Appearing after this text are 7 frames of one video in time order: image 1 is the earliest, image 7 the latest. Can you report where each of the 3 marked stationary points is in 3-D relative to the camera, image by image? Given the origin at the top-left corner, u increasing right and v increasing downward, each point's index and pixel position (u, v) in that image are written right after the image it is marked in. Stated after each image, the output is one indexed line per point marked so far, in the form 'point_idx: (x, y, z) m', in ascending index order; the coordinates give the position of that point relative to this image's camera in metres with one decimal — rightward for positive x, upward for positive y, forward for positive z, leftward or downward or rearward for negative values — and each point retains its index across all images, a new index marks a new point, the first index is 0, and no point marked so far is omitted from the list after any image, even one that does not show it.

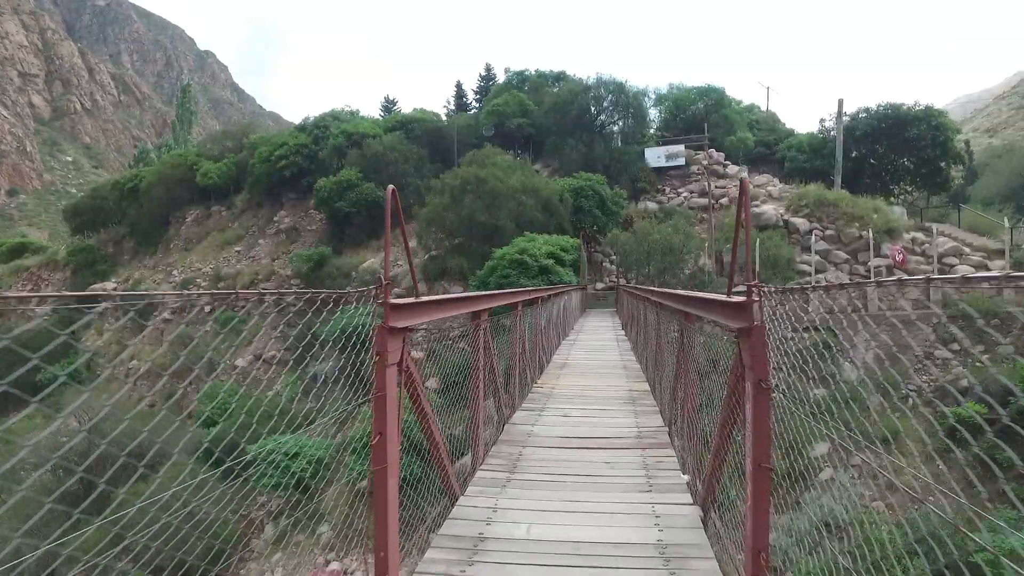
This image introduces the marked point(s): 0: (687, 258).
0: (+4.7, +0.8, +15.7) m
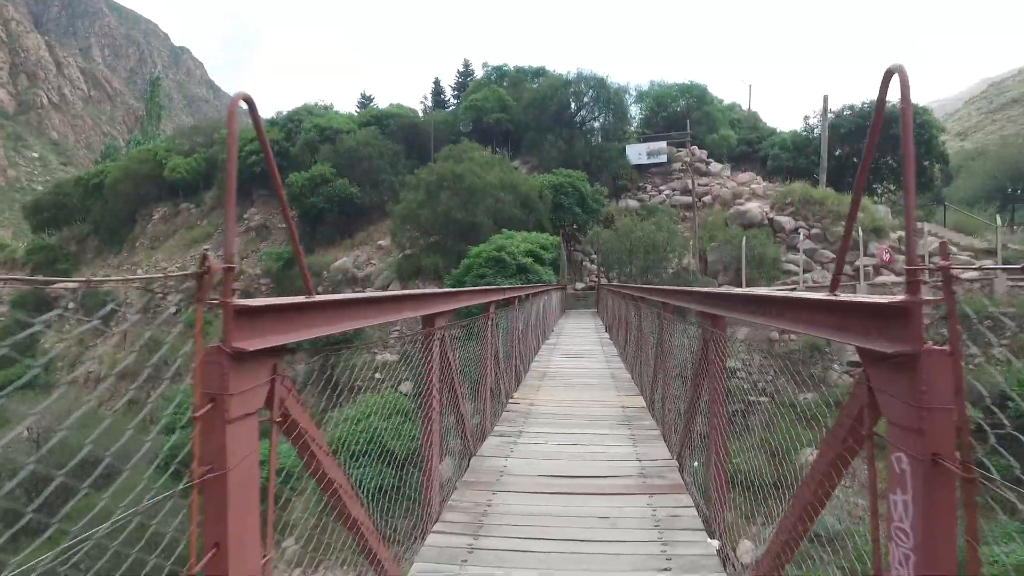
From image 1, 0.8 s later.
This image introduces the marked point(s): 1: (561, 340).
0: (+4.1, +0.8, +15.1) m
1: (+0.8, -0.9, +10.2) m
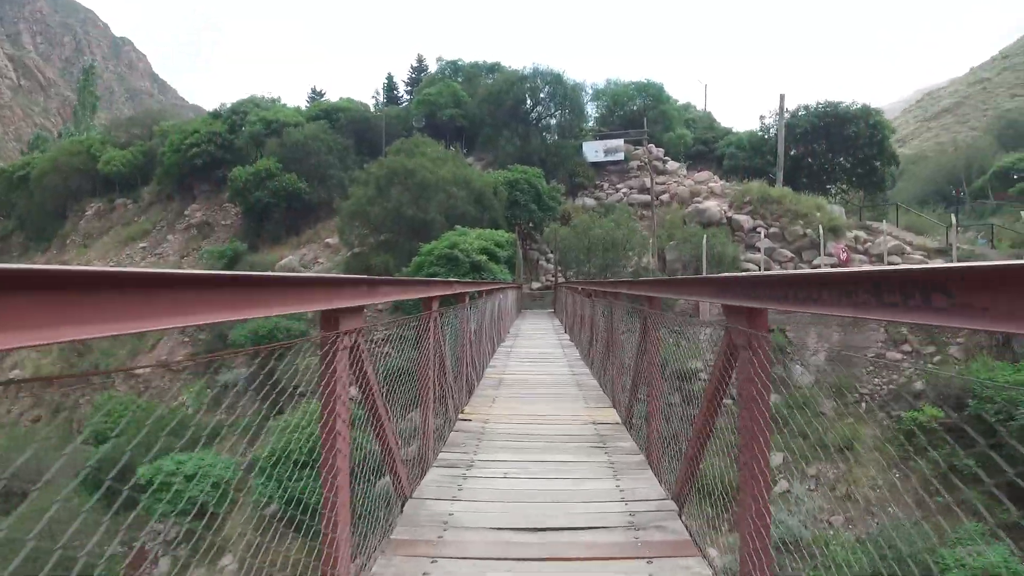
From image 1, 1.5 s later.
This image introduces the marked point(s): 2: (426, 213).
0: (+3.0, +0.8, +14.8) m
1: (+0.1, -0.9, +9.6) m
2: (-2.7, +2.4, +18.5) m
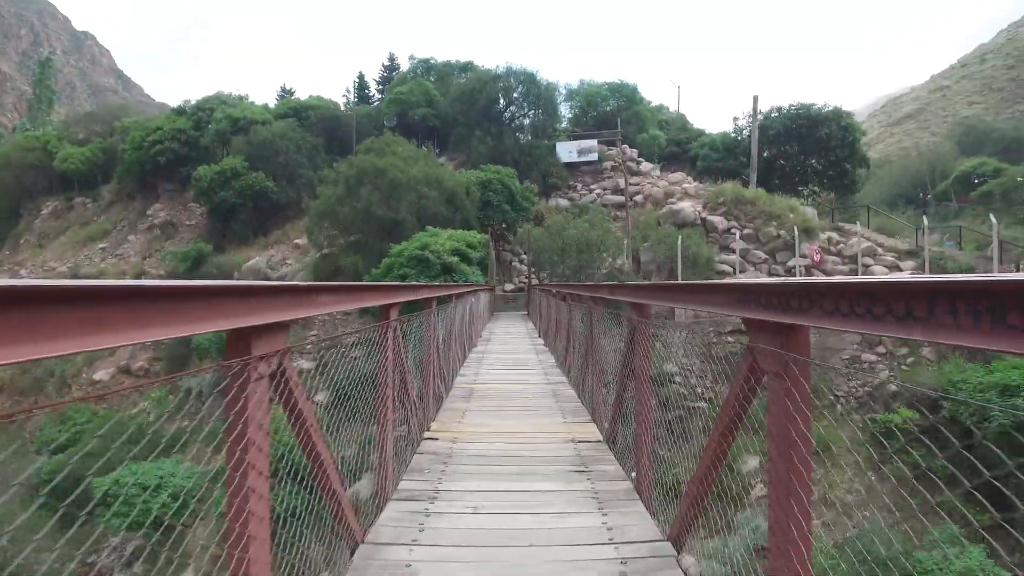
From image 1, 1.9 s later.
0: (+2.3, +0.8, +14.6) m
1: (-0.4, -0.9, +9.3) m
2: (-3.5, +2.3, +18.0) m
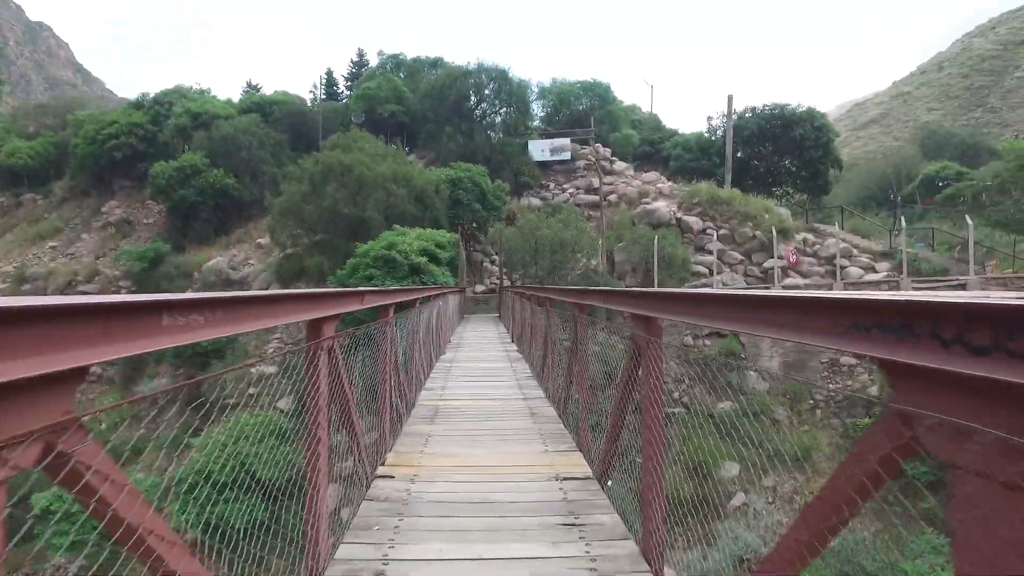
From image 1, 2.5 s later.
0: (+1.6, +0.7, +14.2) m
1: (-0.8, -1.0, +8.8) m
2: (-4.4, +2.3, +17.3) m
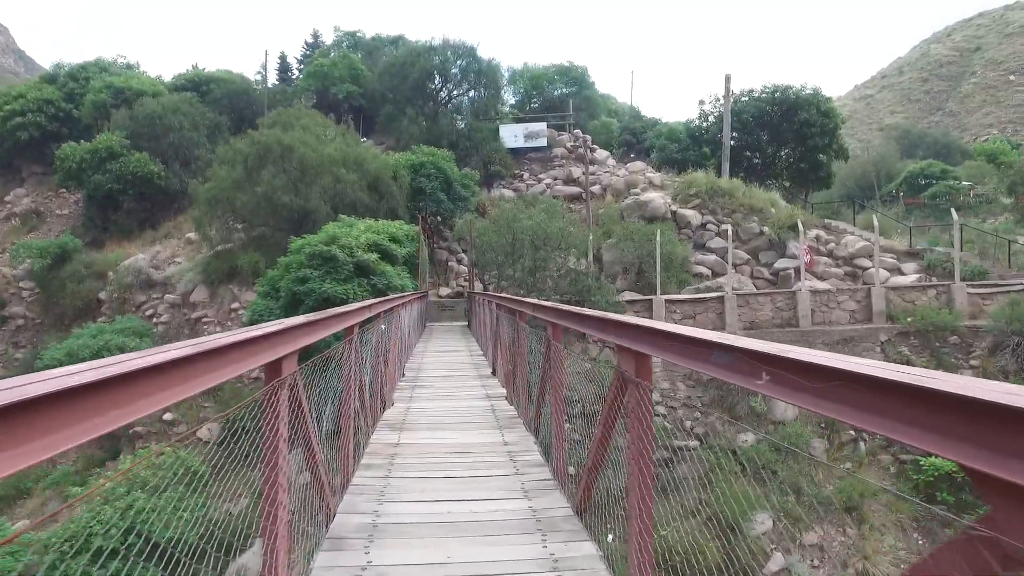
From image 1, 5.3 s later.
0: (+1.0, +0.7, +12.1) m
1: (-1.0, -1.0, +6.6) m
2: (-5.1, +2.2, +14.9) m
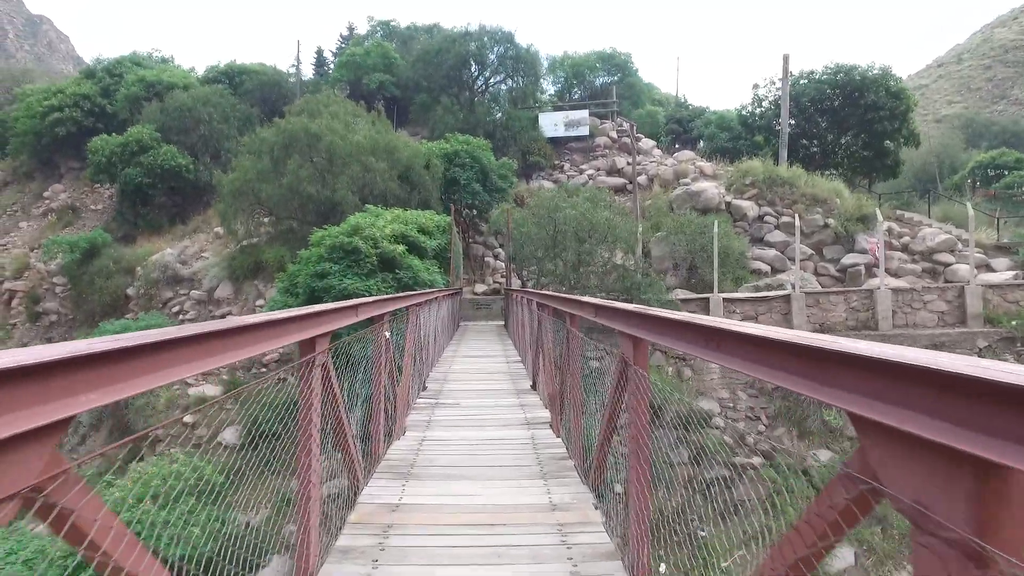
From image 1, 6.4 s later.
0: (+1.8, +0.7, +11.1) m
1: (-0.6, -1.0, +5.7) m
2: (-4.2, +2.3, +14.3) m
